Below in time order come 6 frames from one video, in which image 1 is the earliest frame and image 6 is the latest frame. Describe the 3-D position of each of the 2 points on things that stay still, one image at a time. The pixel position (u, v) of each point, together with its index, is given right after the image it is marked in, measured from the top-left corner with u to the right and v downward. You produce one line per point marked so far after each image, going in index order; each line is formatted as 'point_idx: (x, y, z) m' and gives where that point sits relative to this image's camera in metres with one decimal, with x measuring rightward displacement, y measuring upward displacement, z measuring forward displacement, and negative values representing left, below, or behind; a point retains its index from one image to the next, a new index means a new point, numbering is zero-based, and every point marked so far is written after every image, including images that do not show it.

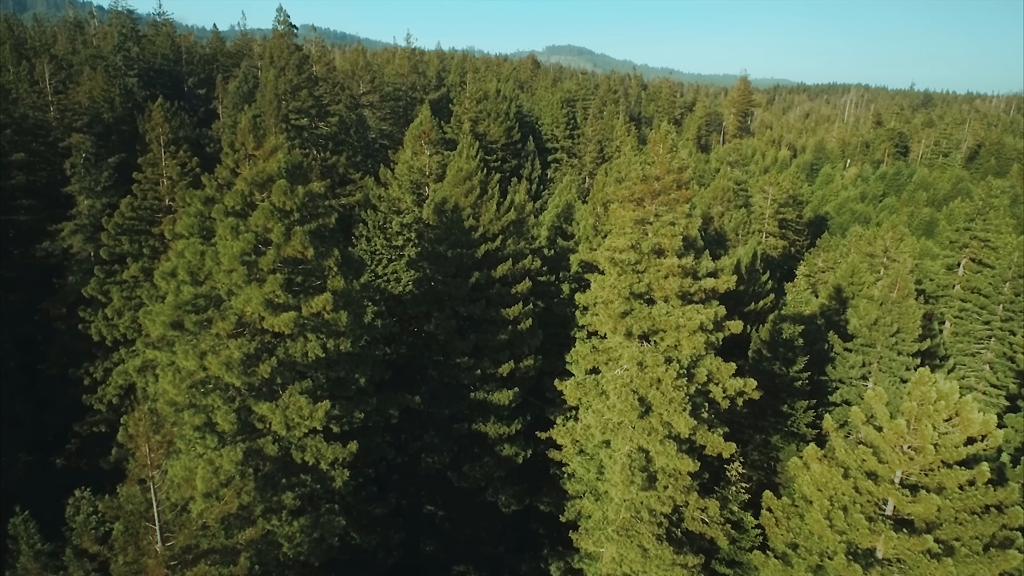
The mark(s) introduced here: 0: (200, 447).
0: (-9.1, -4.6, +18.0) m
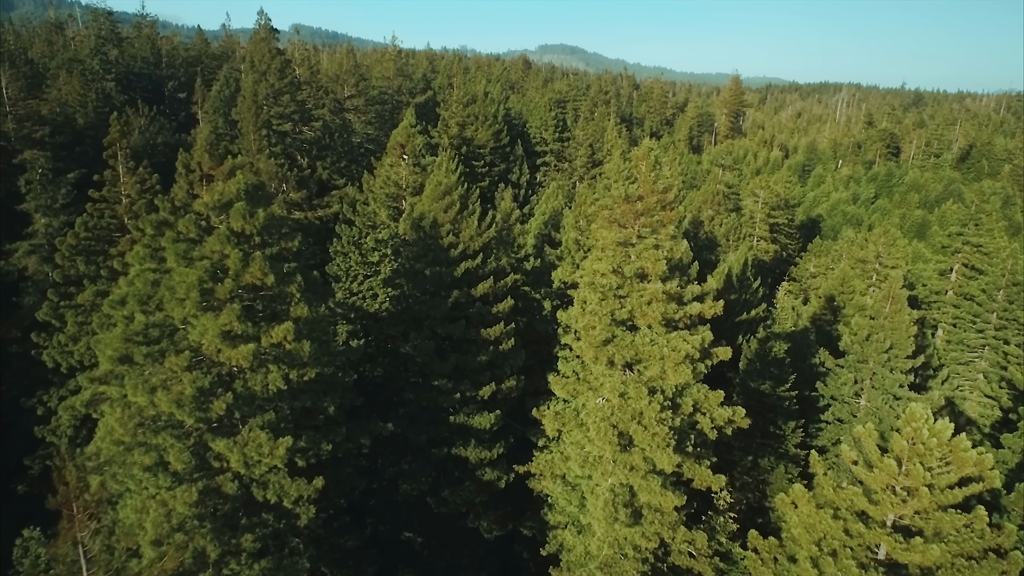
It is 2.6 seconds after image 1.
0: (-9.9, -5.5, +16.9) m
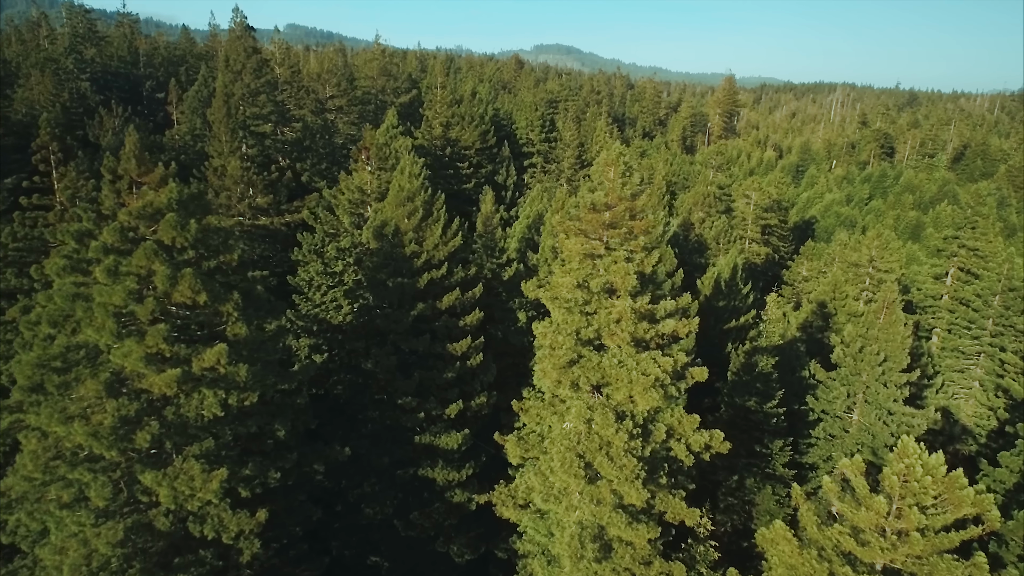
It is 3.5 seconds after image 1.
0: (-11.0, -6.0, +15.3) m
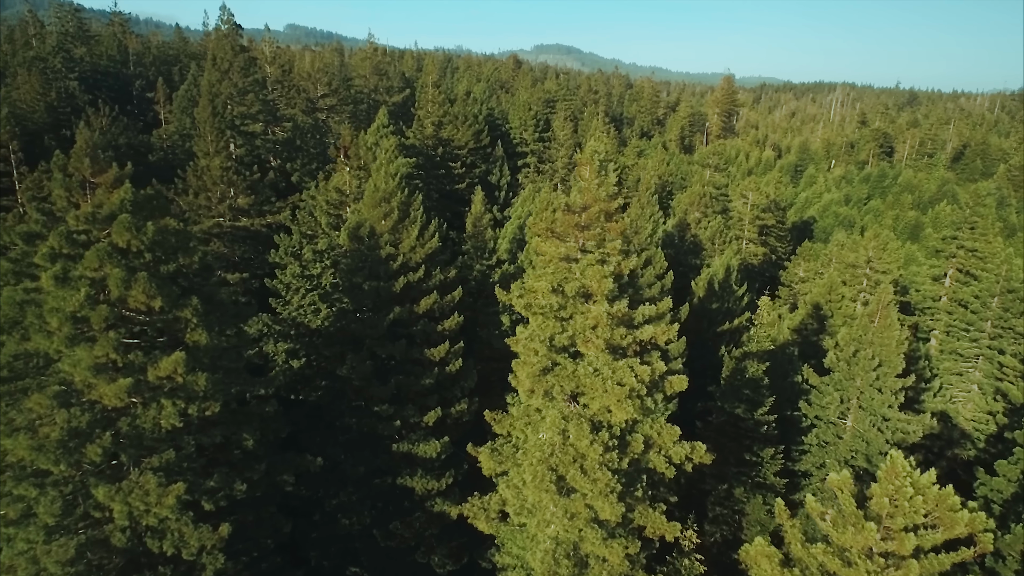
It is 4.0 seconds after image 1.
0: (-11.7, -6.1, +14.6) m
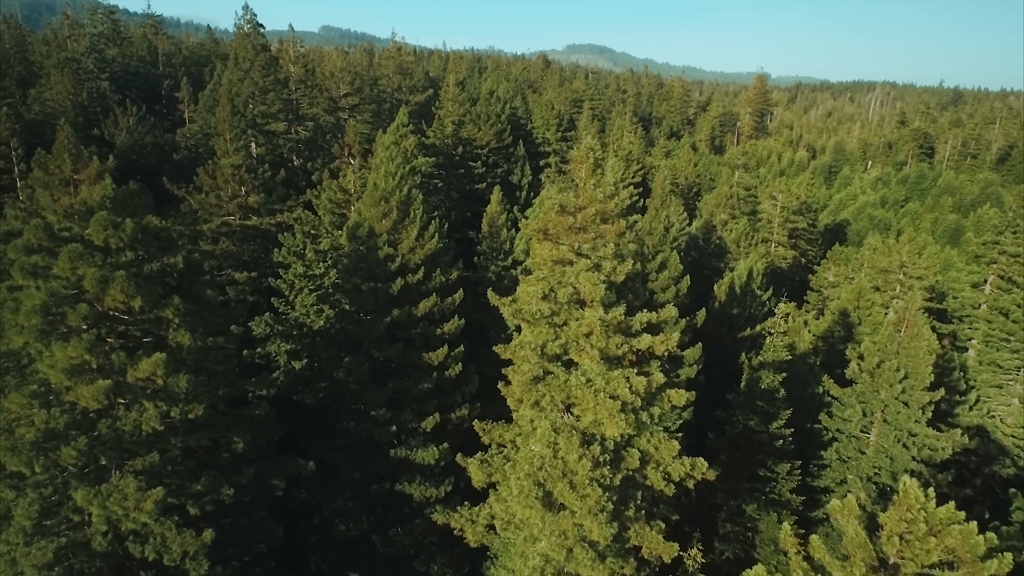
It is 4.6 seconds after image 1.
0: (-12.1, -6.1, +14.4) m
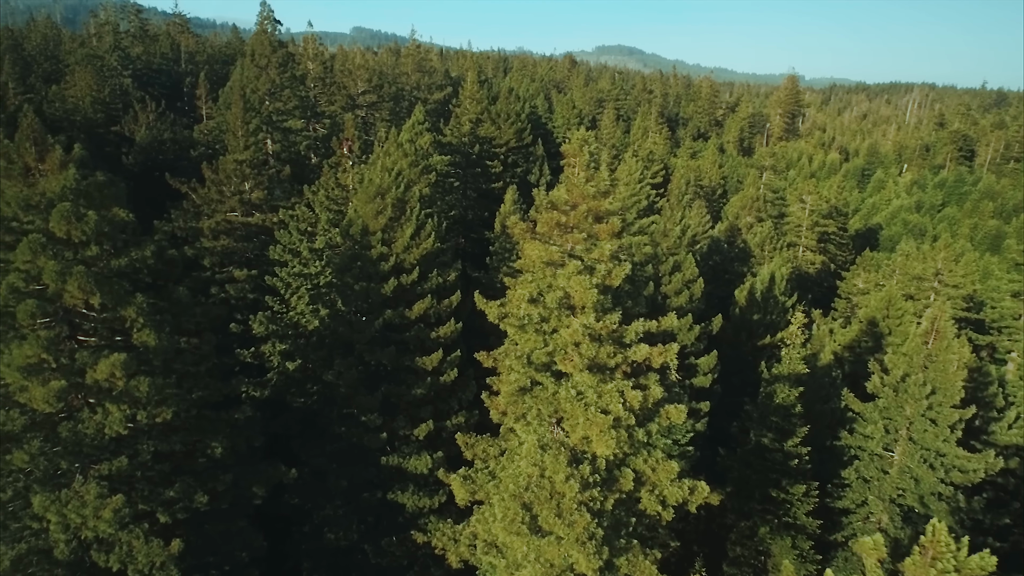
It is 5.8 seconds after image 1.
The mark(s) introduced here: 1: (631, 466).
0: (-12.6, -5.9, +13.7) m
1: (+2.7, -4.1, +14.1) m
